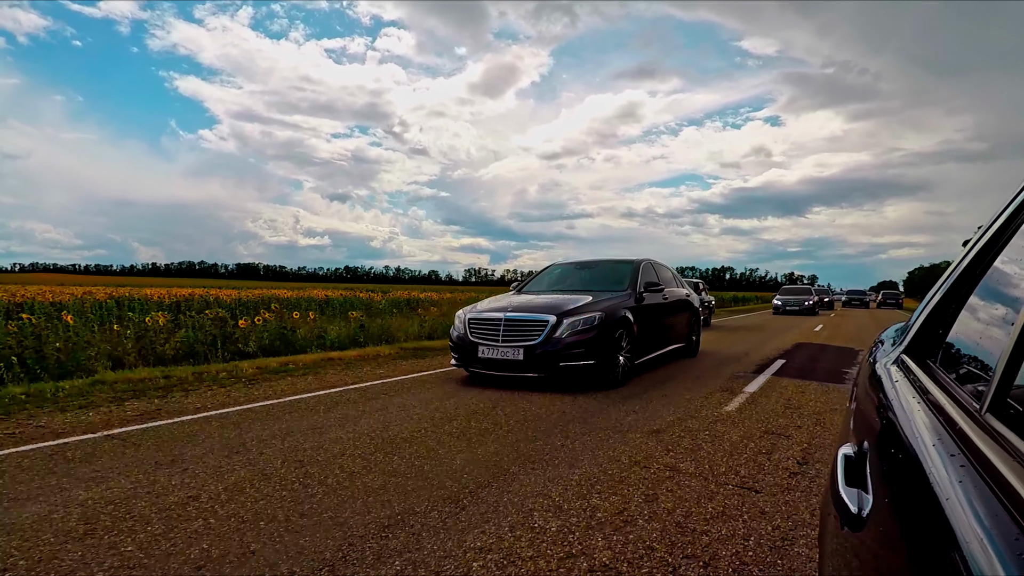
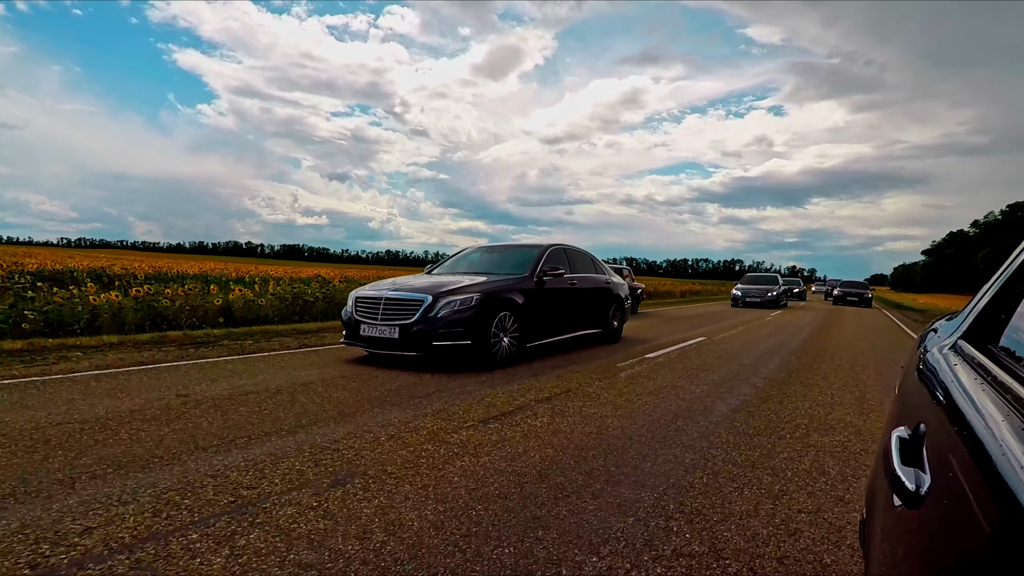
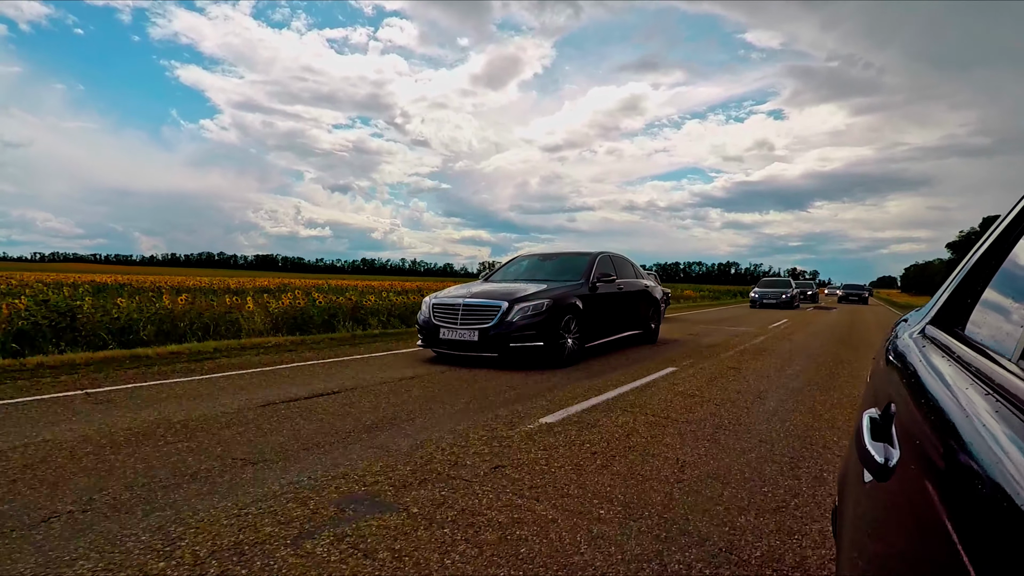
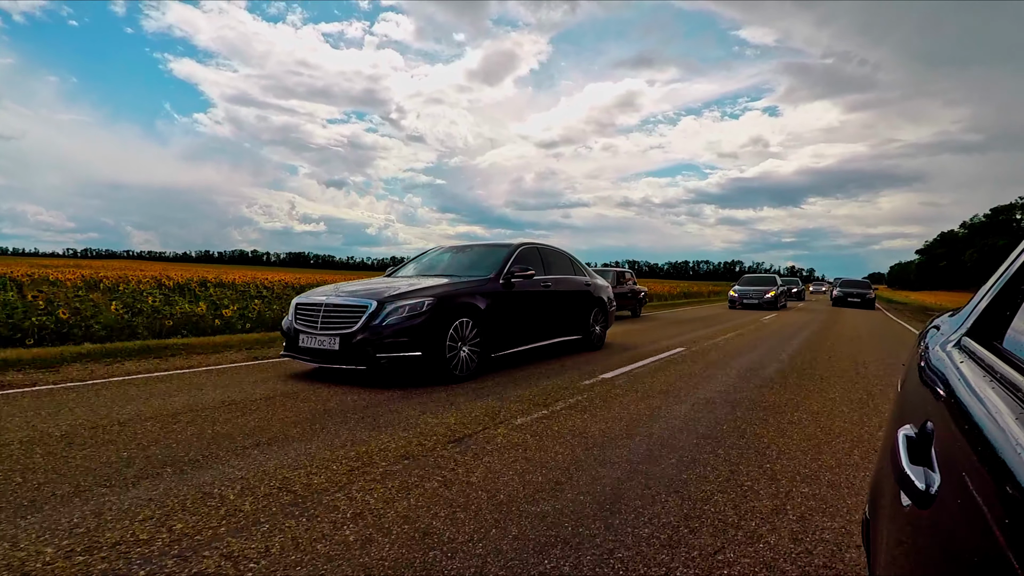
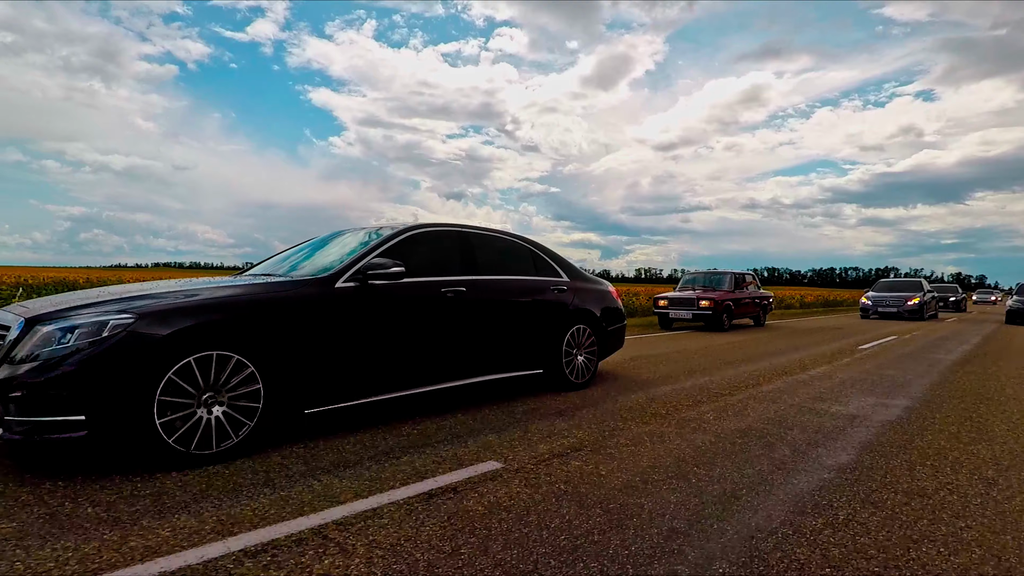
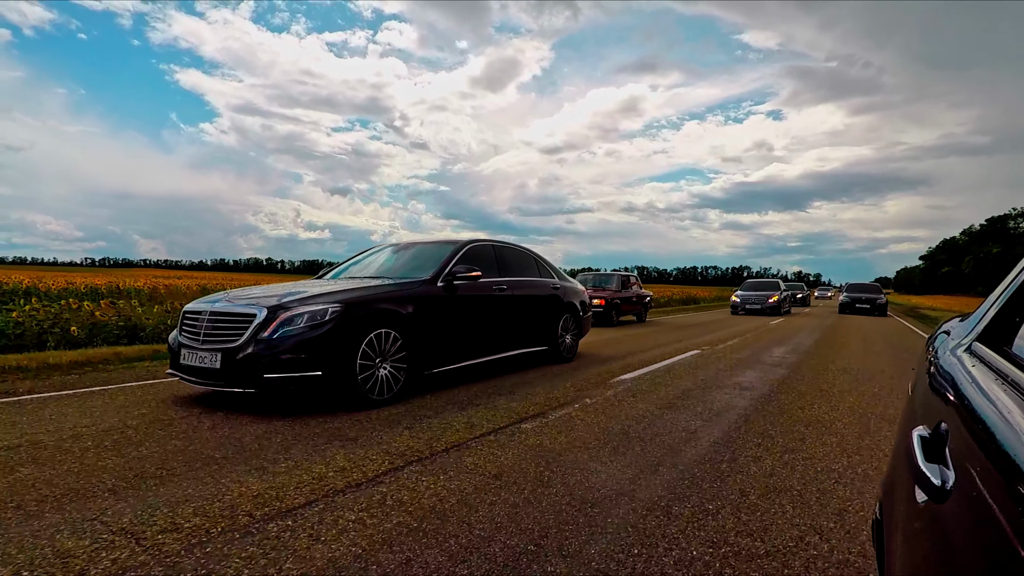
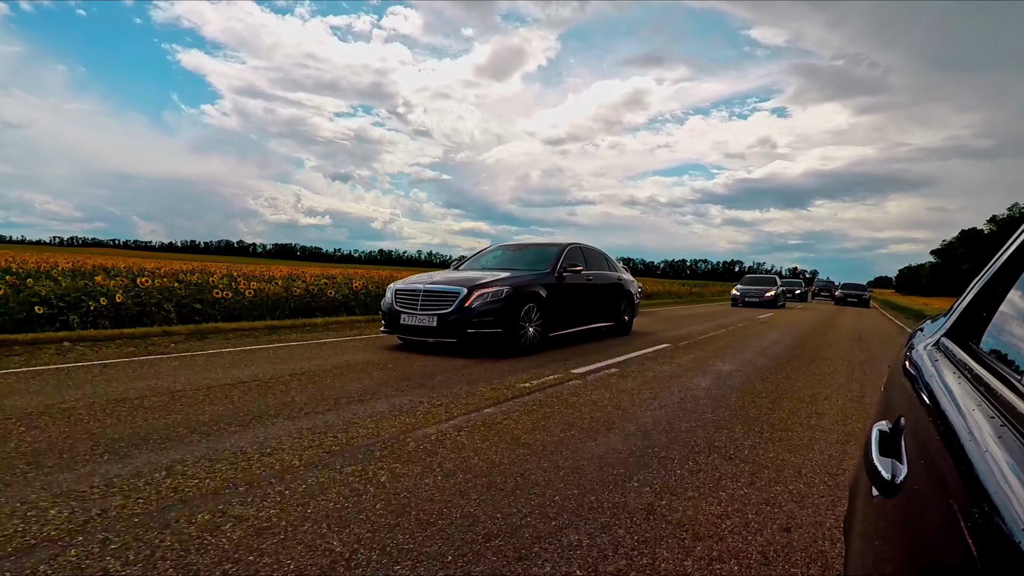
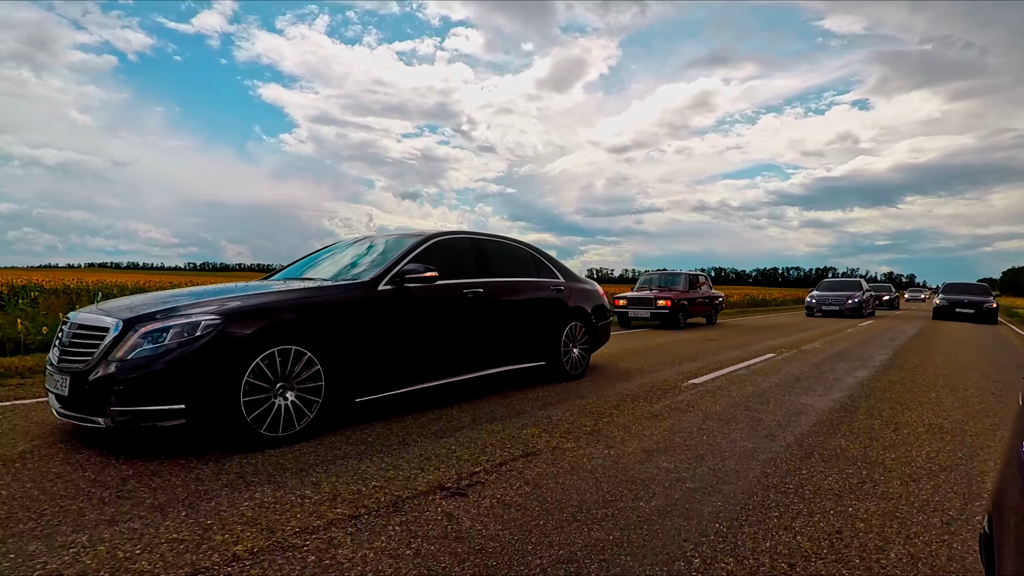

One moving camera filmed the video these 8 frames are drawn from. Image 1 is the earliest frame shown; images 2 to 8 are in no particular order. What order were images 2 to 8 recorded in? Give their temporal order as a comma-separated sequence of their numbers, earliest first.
3, 7, 2, 4, 6, 8, 5
